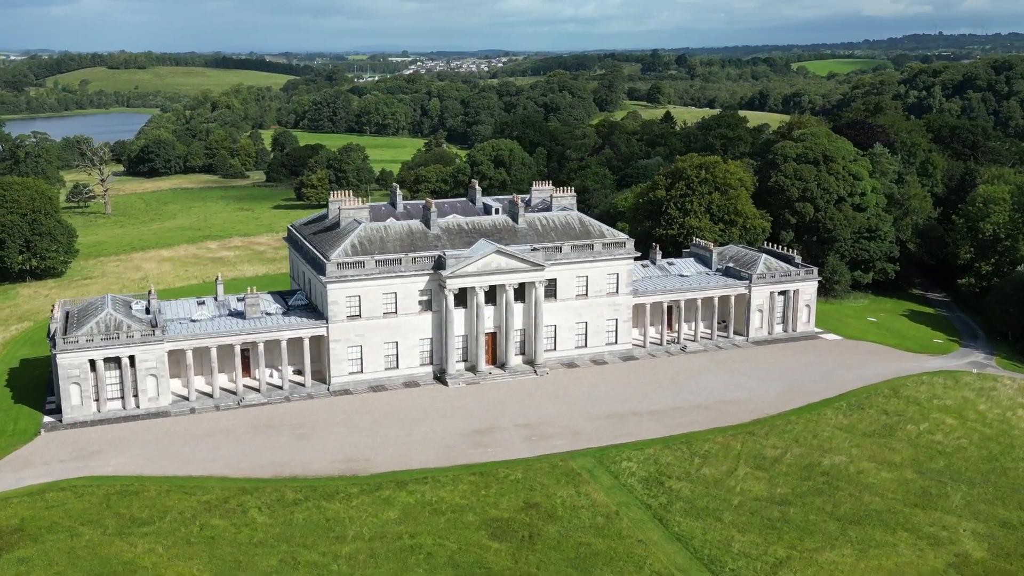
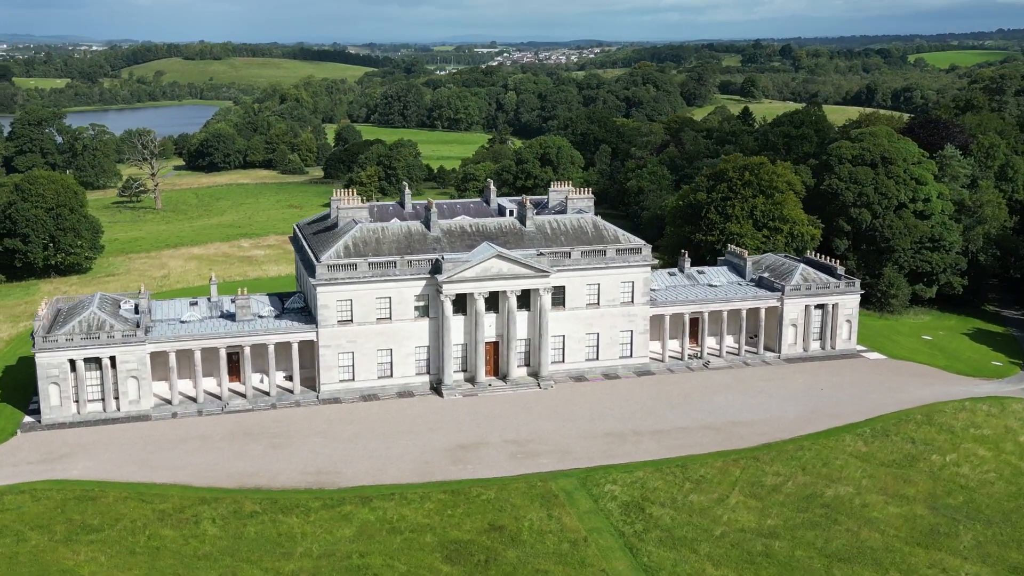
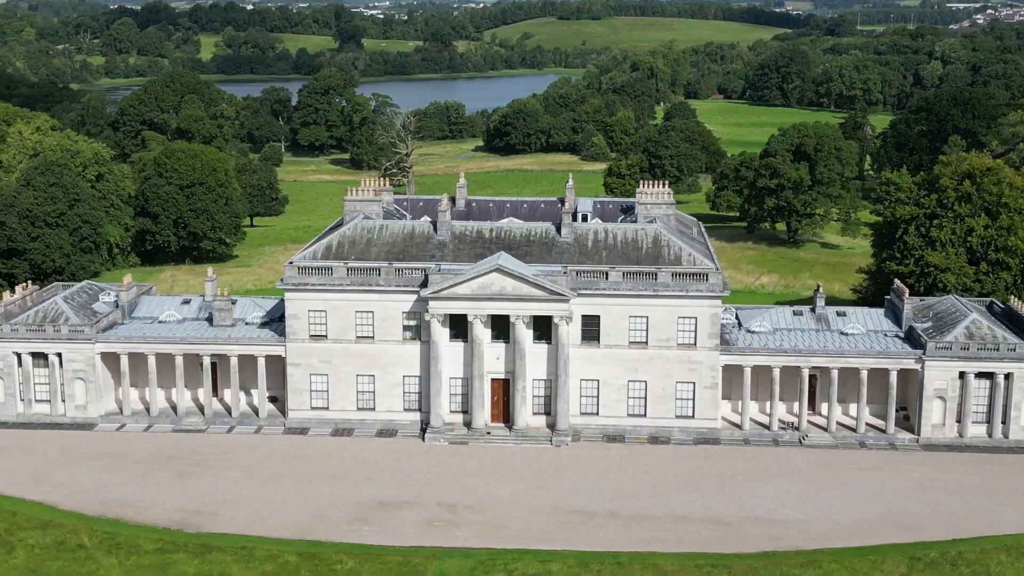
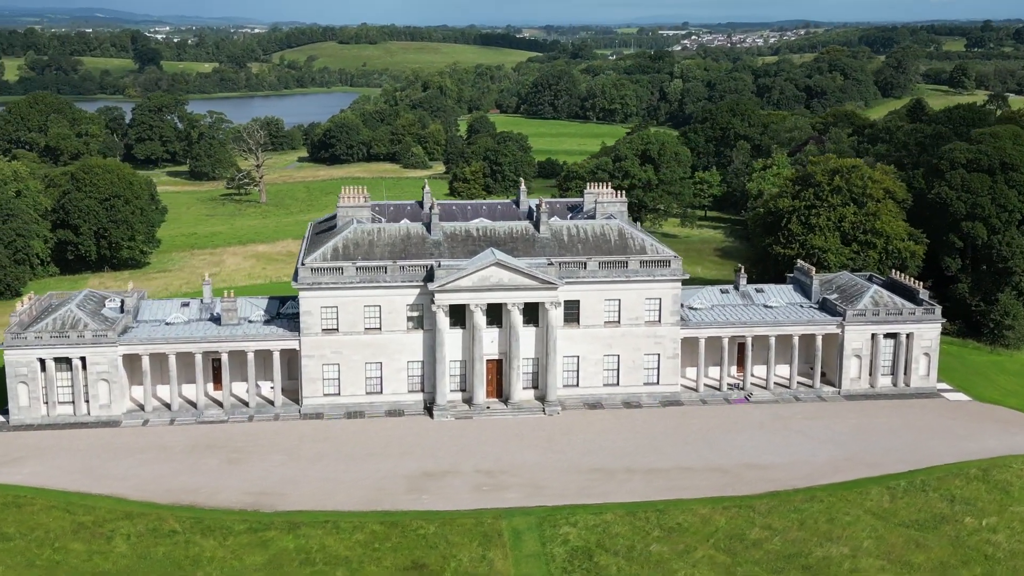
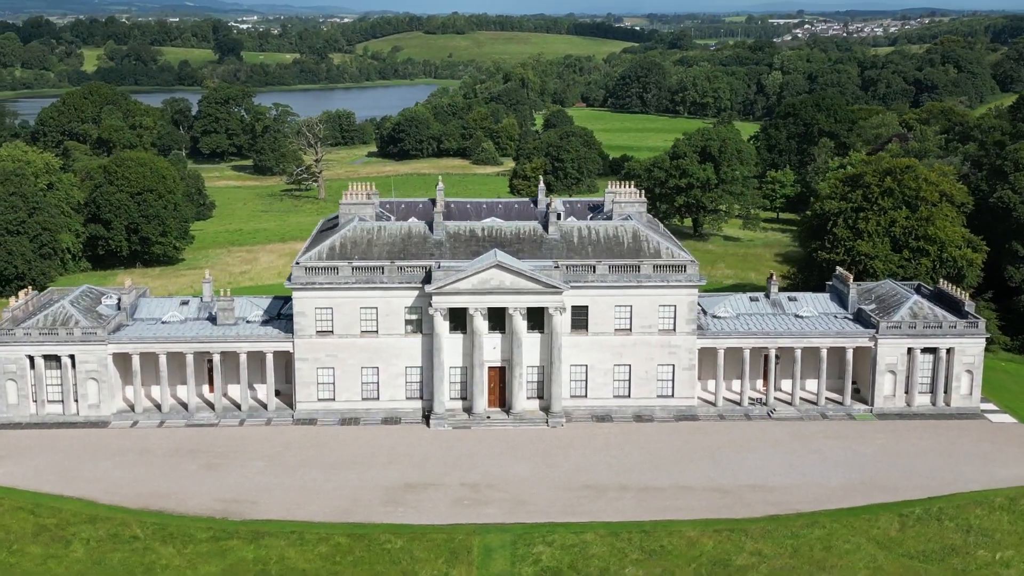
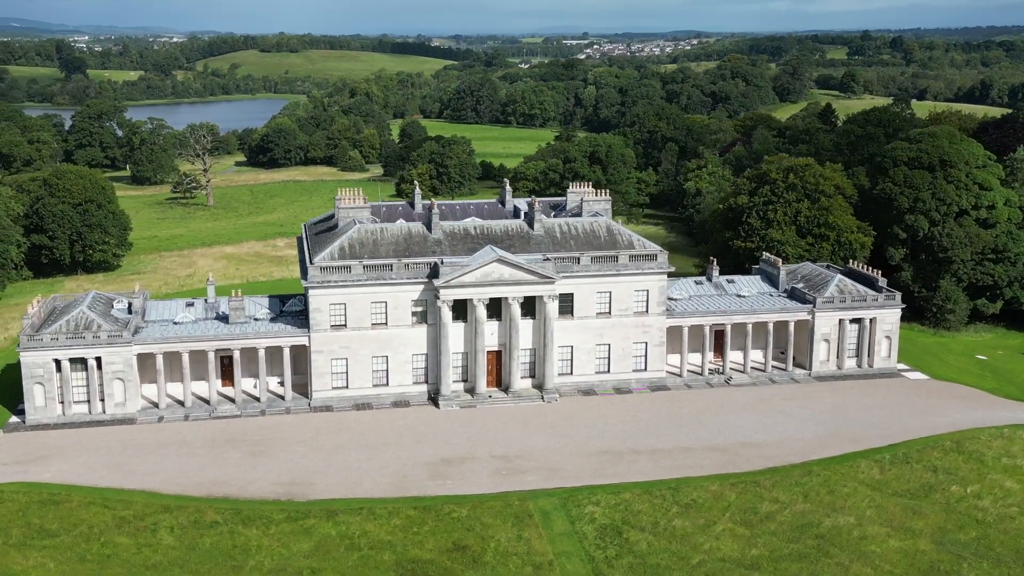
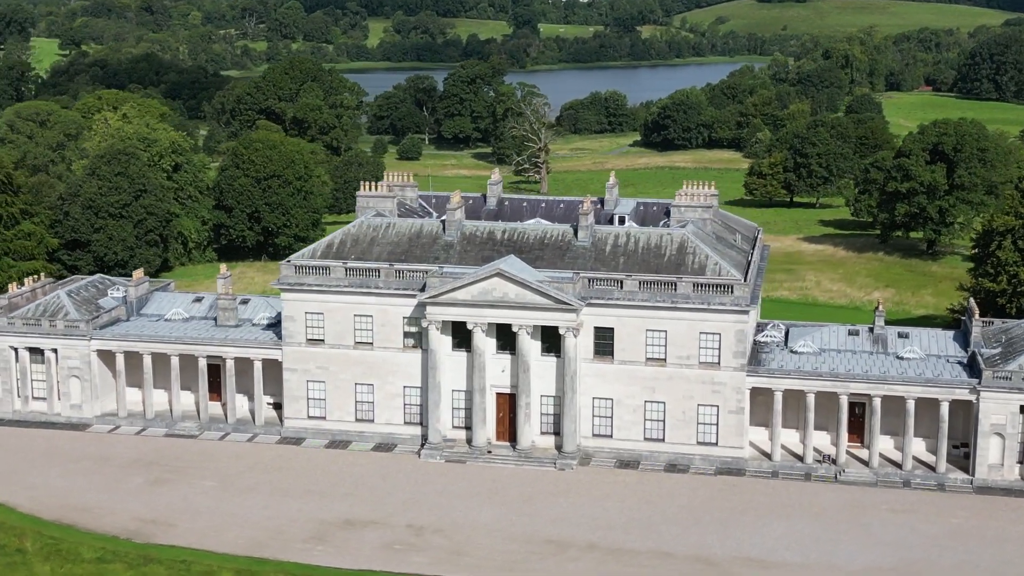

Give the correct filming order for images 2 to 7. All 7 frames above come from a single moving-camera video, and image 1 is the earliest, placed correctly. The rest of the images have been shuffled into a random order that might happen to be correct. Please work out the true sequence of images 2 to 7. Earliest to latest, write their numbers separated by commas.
2, 6, 4, 5, 3, 7
